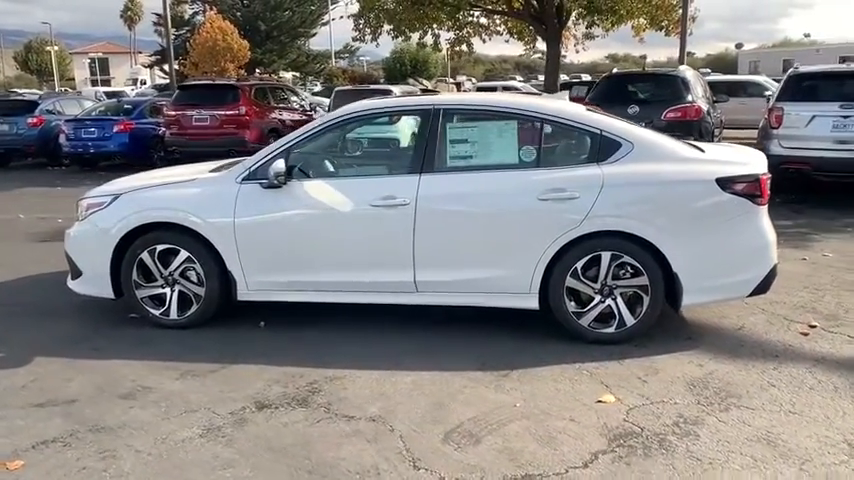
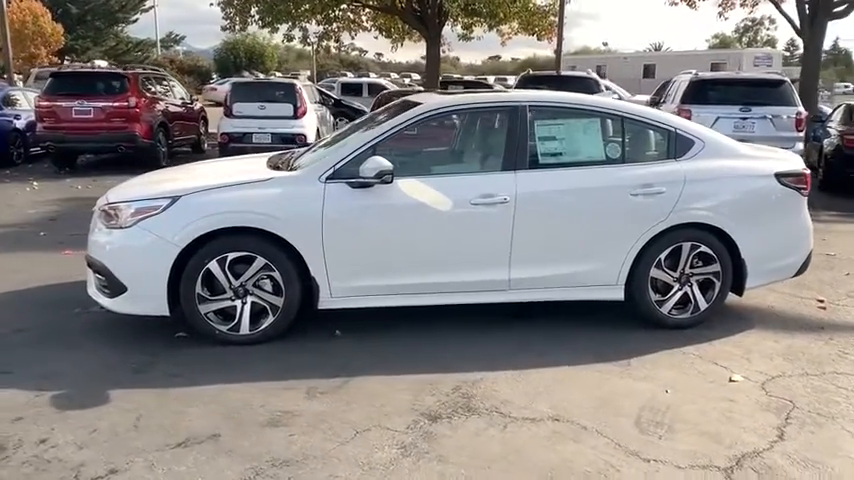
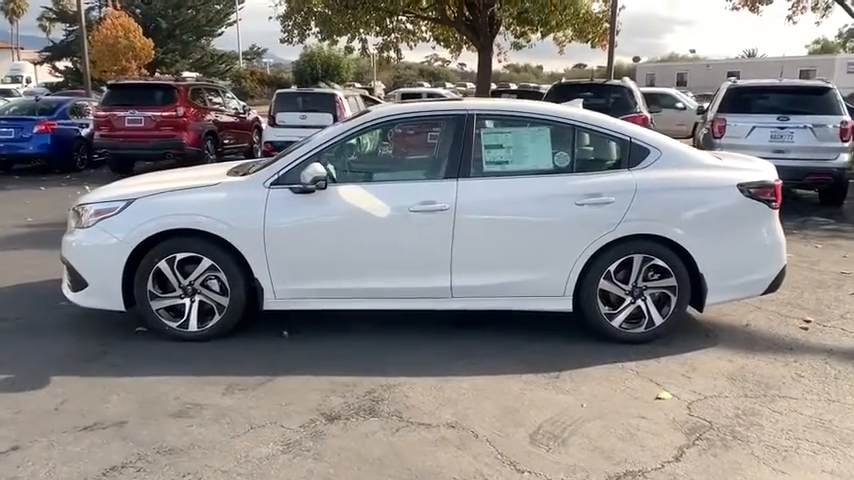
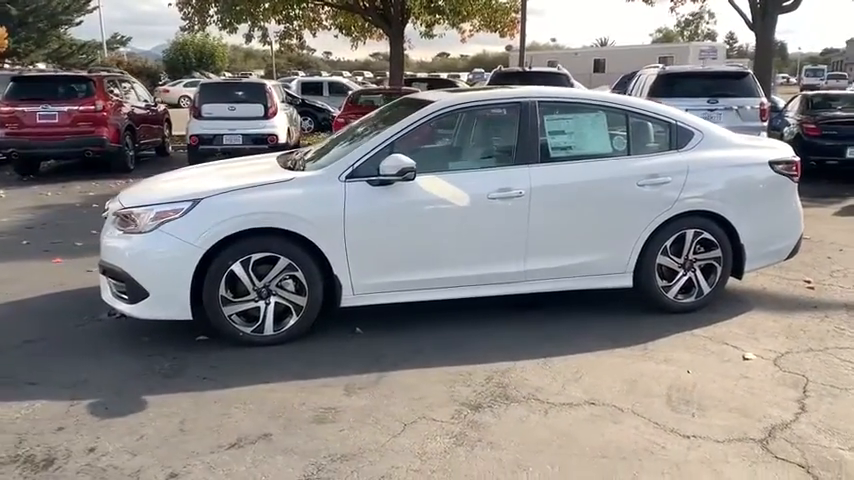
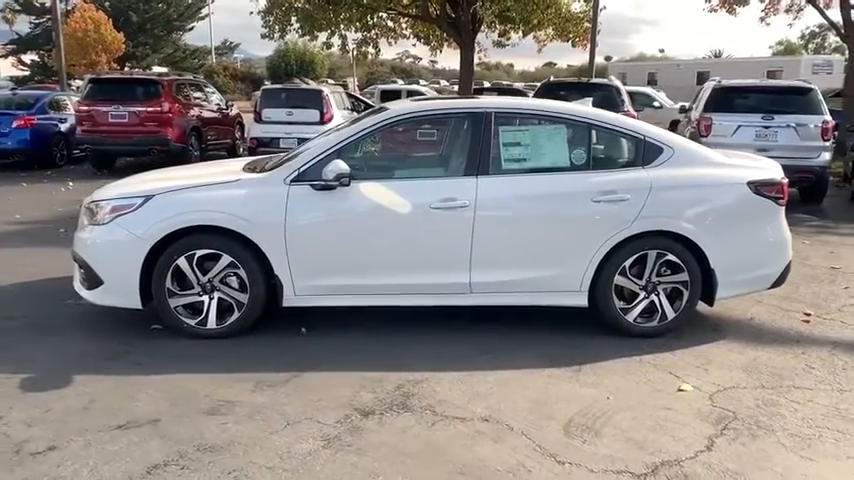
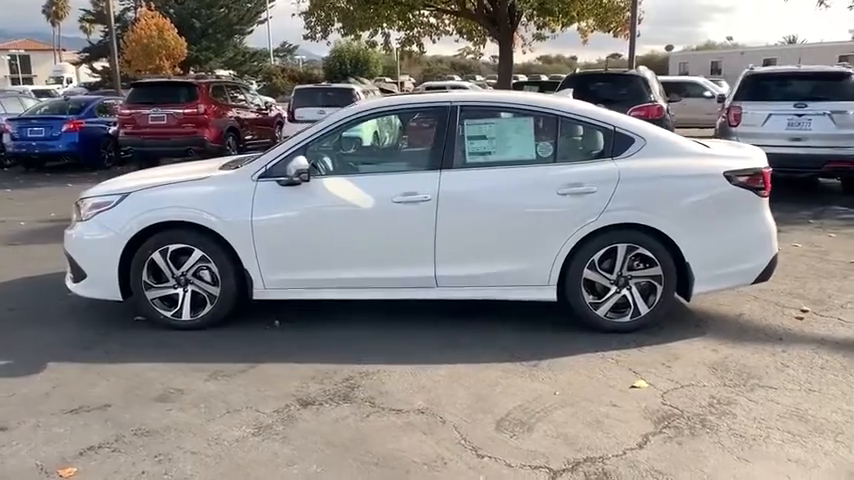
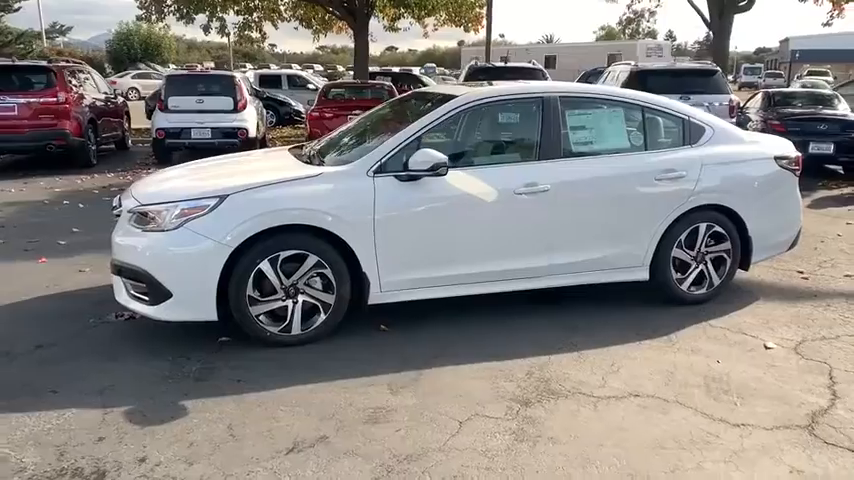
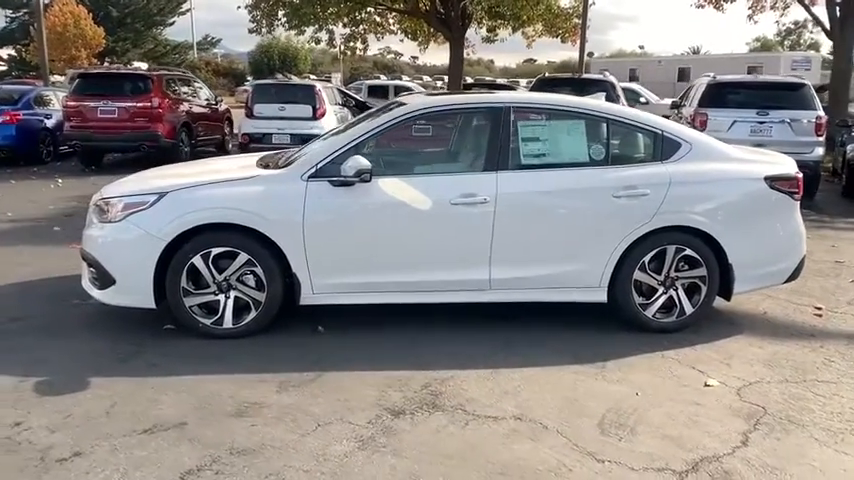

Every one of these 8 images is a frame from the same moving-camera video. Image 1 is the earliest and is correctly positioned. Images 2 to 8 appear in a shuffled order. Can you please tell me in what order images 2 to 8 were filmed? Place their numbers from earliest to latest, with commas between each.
6, 3, 5, 8, 2, 4, 7
